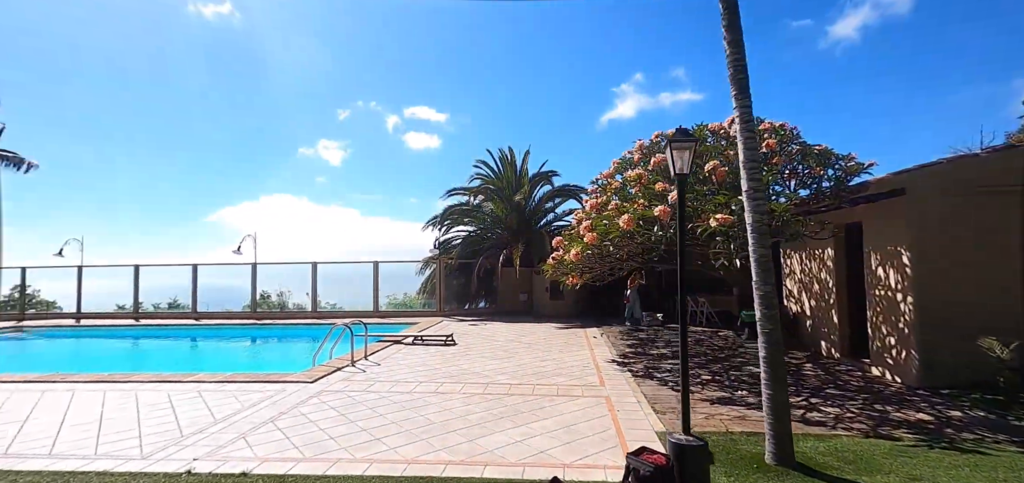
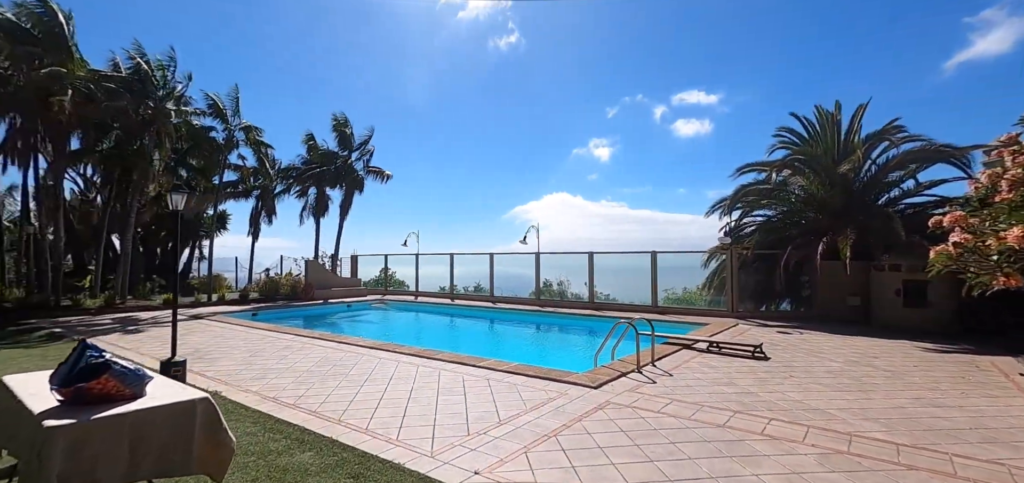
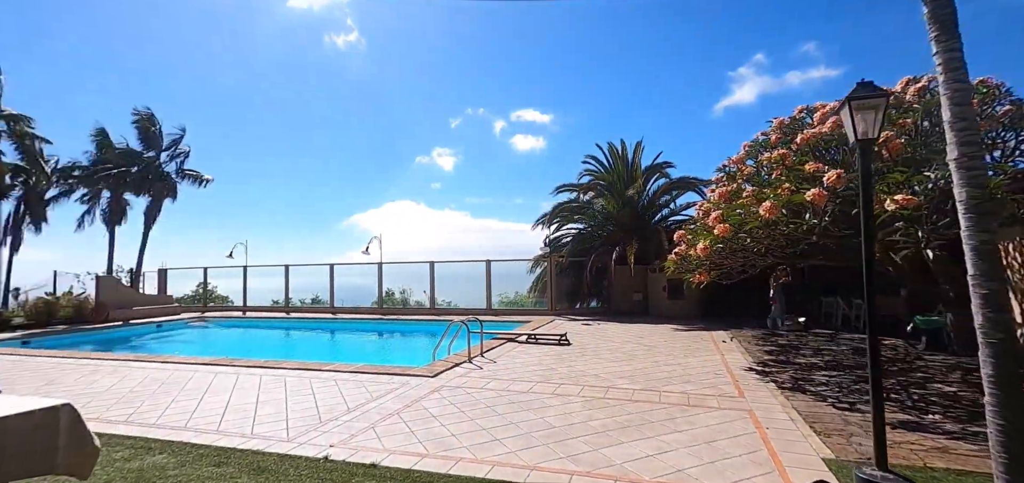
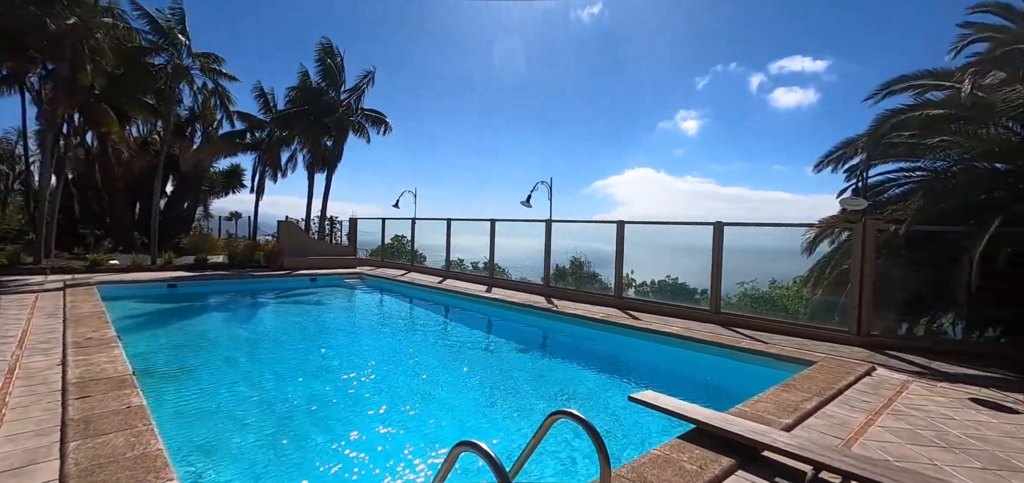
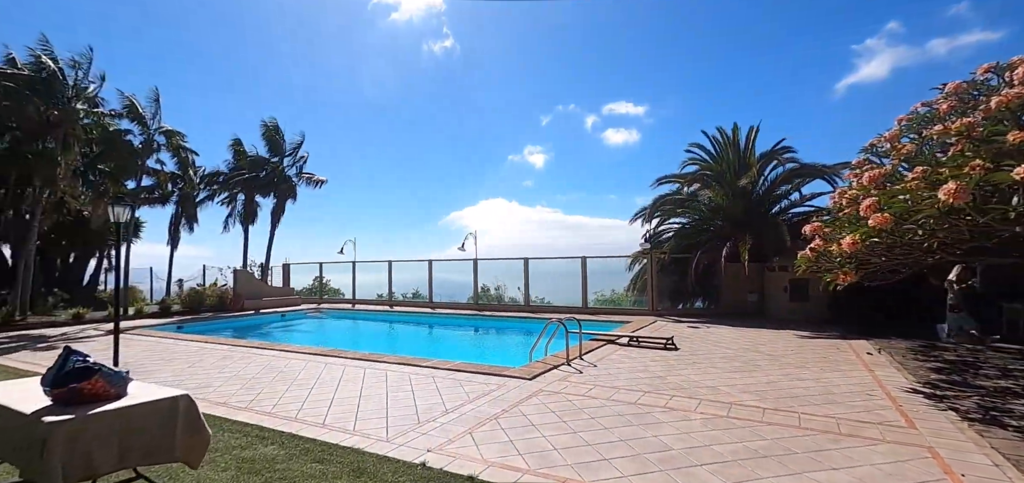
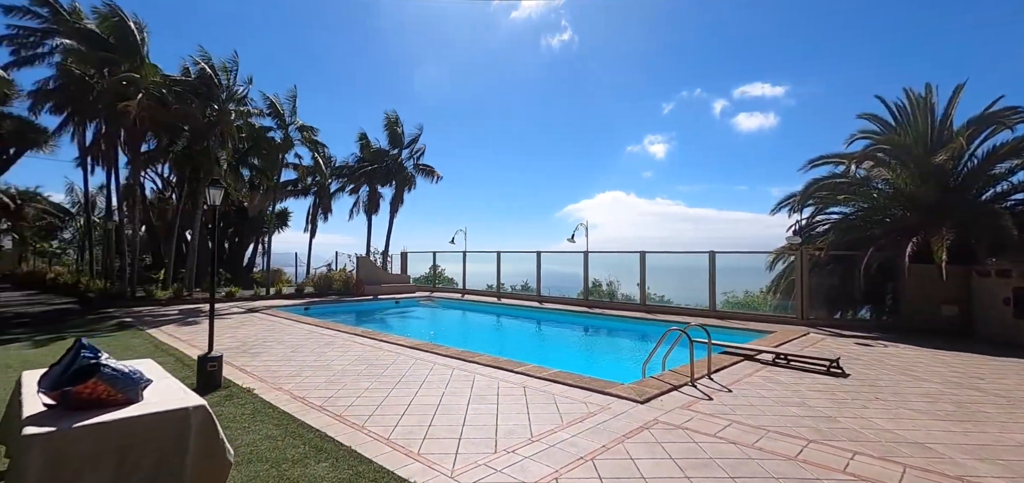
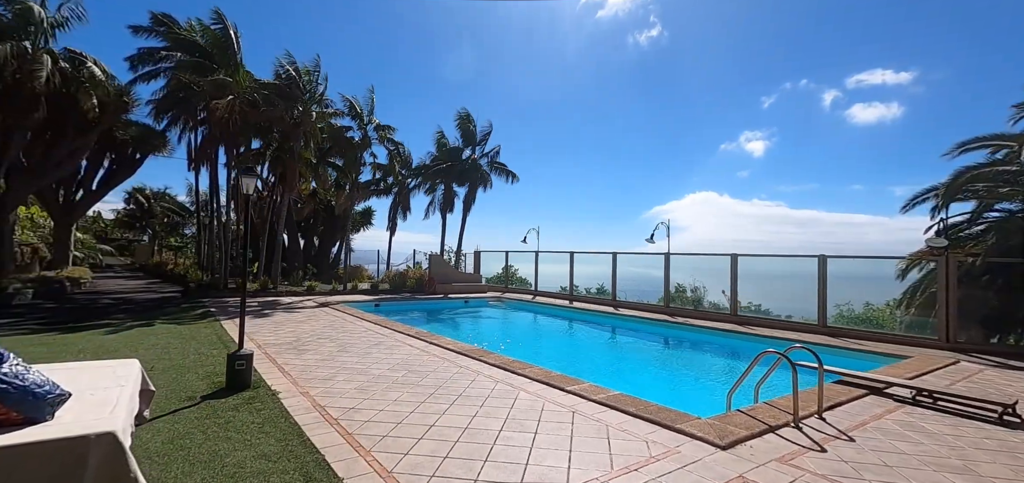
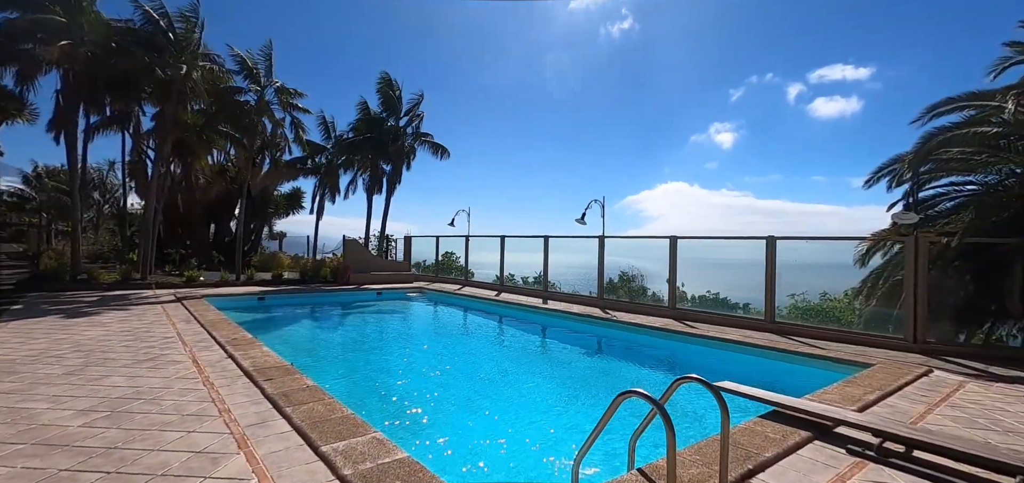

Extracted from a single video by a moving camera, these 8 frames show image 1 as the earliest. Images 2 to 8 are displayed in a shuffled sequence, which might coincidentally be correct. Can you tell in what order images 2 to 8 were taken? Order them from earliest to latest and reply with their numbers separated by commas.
3, 5, 2, 6, 7, 8, 4
